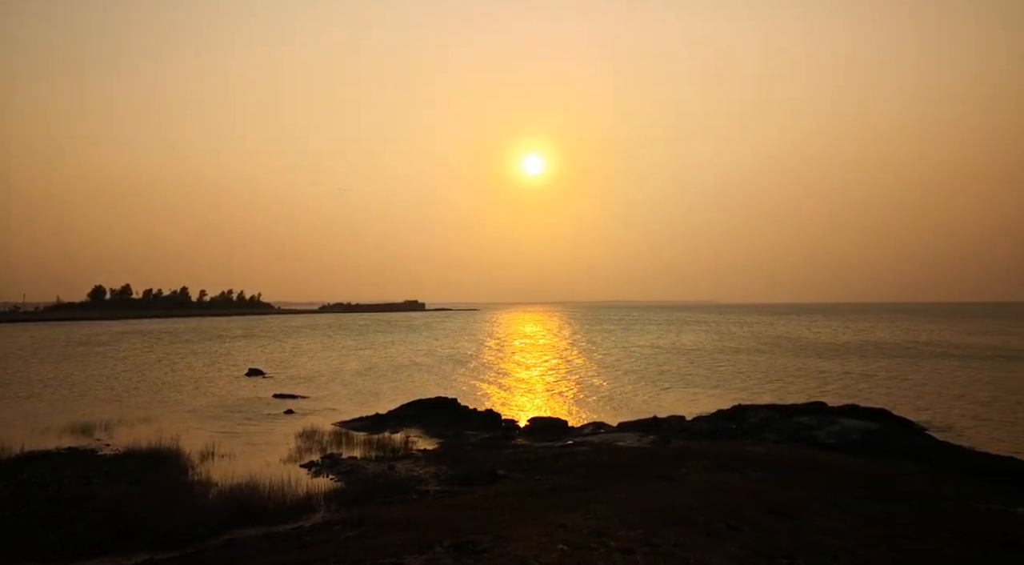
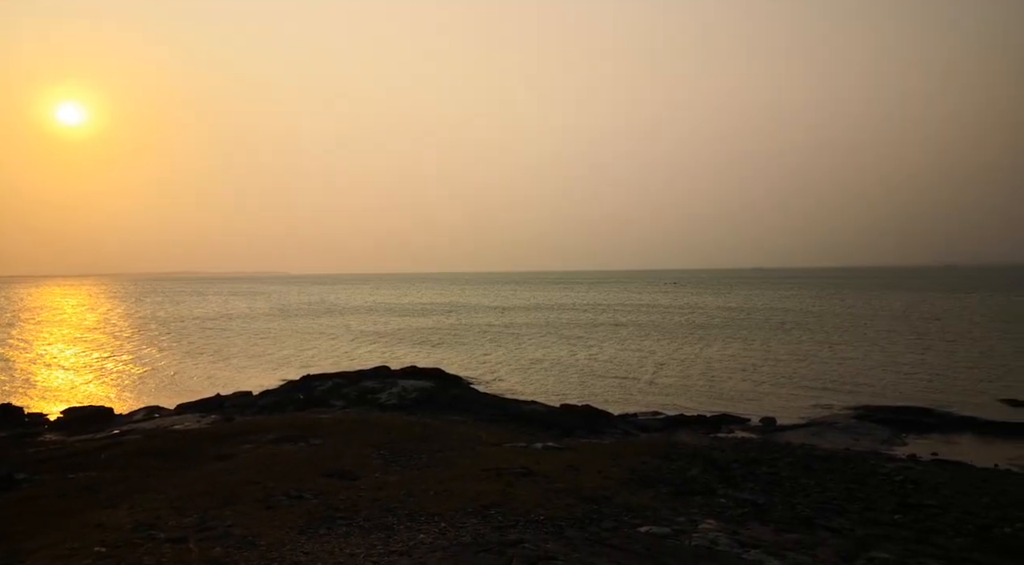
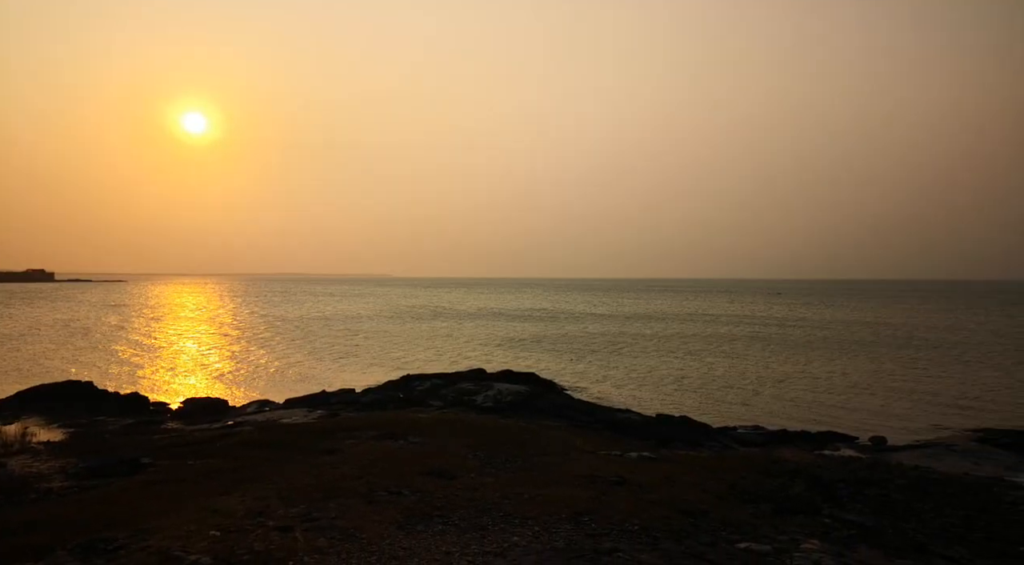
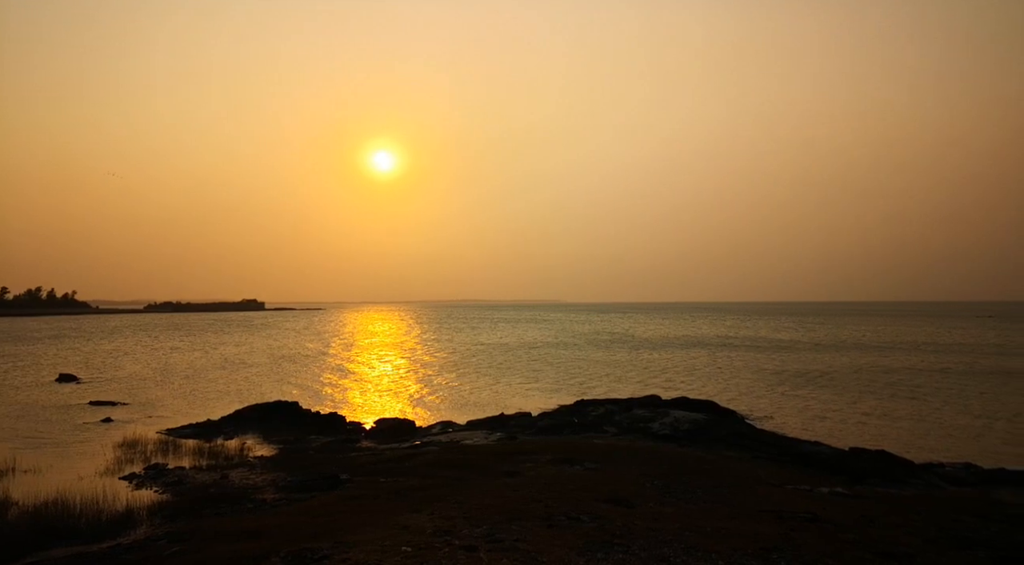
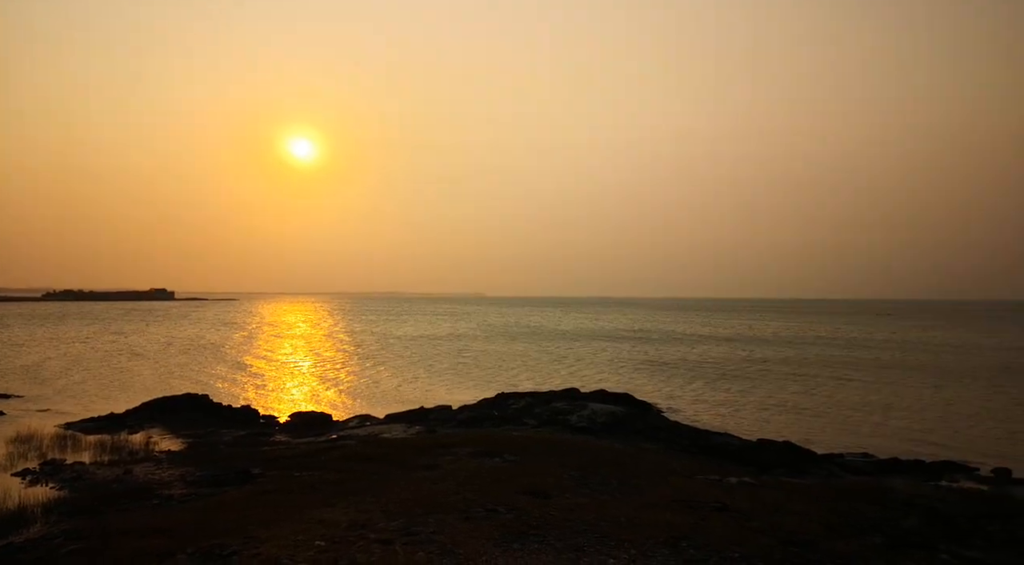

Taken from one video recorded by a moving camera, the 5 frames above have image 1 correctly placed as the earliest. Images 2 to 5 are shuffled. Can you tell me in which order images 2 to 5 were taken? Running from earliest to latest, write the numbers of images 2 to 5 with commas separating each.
4, 5, 3, 2
